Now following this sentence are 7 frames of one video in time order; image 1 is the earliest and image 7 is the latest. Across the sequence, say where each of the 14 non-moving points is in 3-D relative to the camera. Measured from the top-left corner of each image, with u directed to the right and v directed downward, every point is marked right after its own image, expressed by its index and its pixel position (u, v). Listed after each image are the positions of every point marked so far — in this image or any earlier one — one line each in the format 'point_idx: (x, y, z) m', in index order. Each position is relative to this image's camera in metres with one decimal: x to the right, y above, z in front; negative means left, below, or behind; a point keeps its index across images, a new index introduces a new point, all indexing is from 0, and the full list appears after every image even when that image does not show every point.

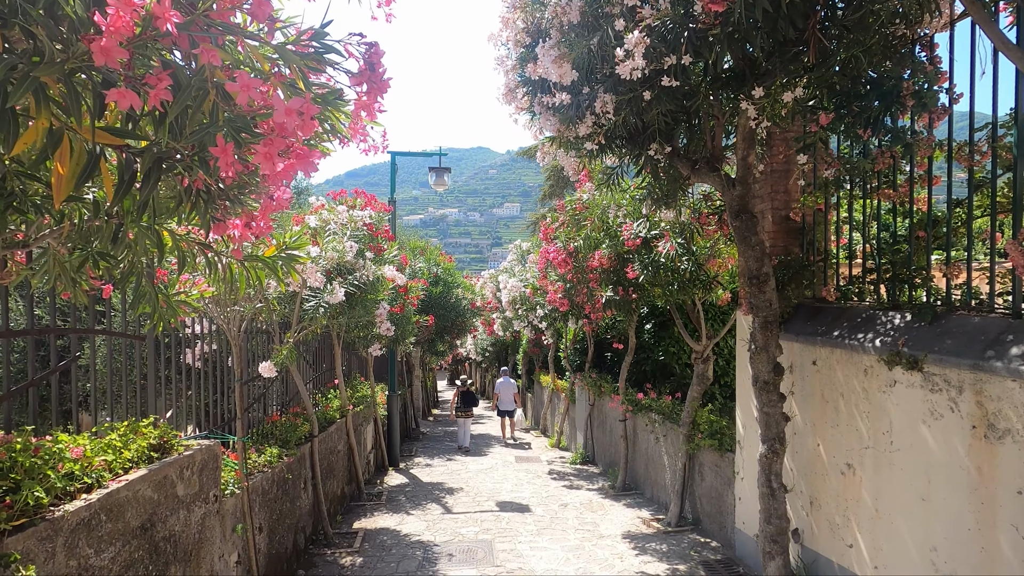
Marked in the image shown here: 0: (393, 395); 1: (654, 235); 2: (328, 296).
0: (-2.5, -2.2, +11.4) m
1: (+1.6, +0.6, +6.2) m
2: (-2.0, -0.1, +6.0) m
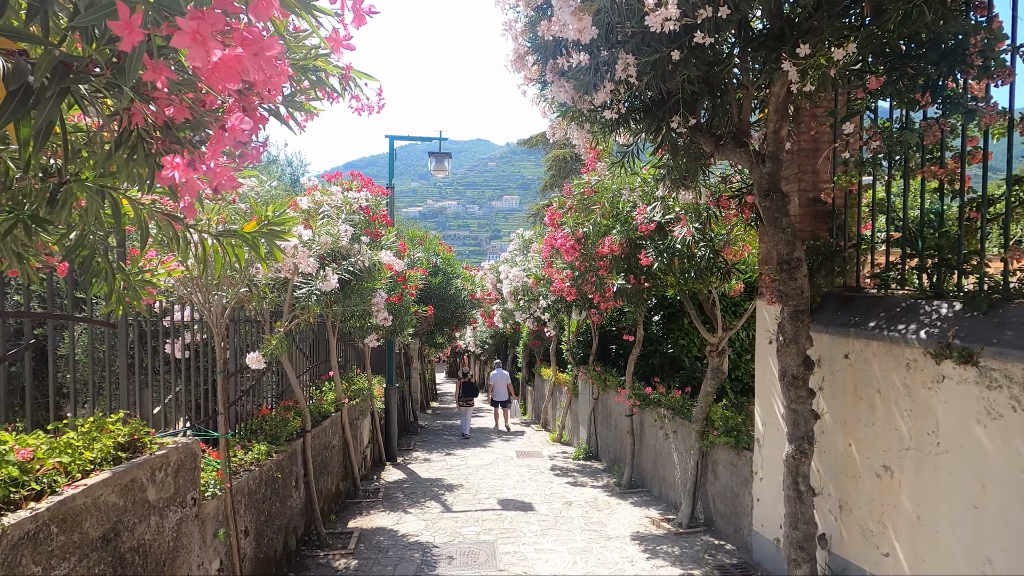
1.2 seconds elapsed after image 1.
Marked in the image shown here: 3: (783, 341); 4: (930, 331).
0: (-2.4, -2.0, +11.0) m
1: (+1.7, +0.7, +5.8) m
2: (-2.0, +0.1, +5.7) m
3: (+2.1, -0.4, +4.2) m
4: (+2.8, -0.3, +3.6) m
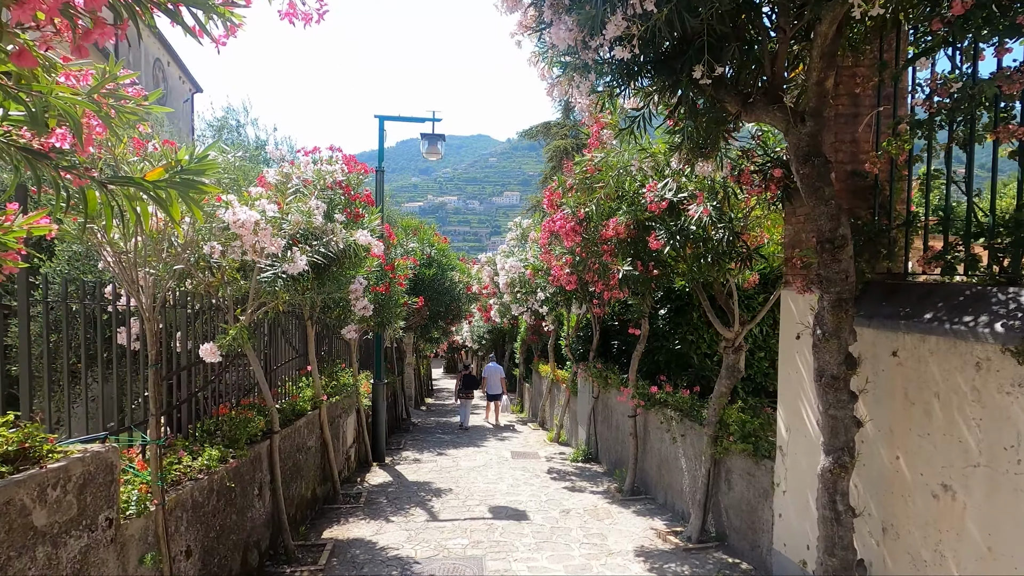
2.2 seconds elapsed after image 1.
0: (-2.5, -1.8, +10.4) m
1: (+1.6, +0.9, +5.1) m
2: (-2.1, +0.2, +5.0) m
3: (+2.0, -0.3, +3.6) m
4: (+2.7, -0.2, +2.9) m
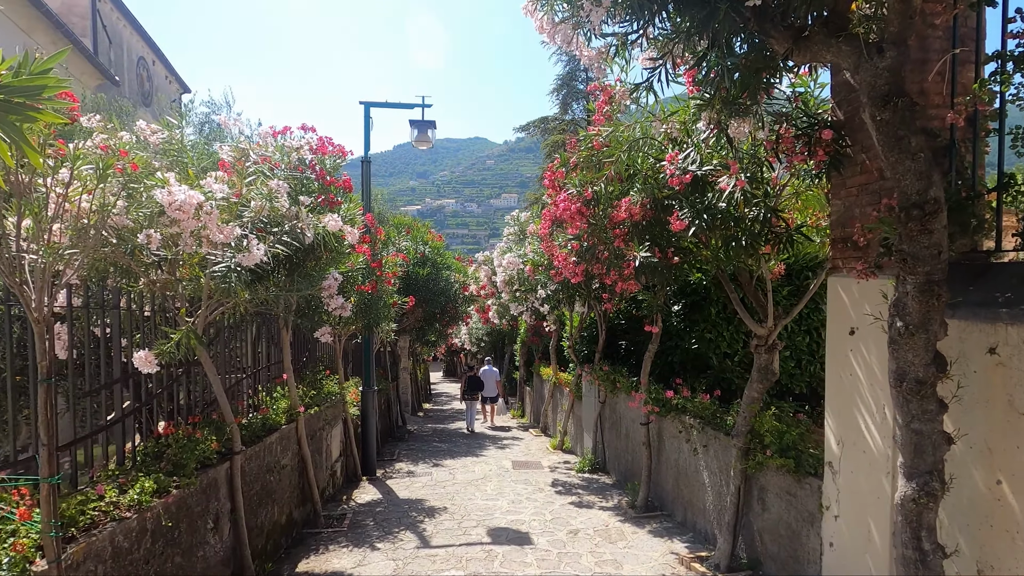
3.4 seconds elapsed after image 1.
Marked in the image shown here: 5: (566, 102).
0: (-2.5, -1.8, +9.6) m
1: (+1.6, +0.9, +4.4) m
2: (-2.1, +0.2, +4.2) m
3: (+2.0, -0.2, +2.8) m
4: (+2.7, -0.1, +2.2) m
5: (+1.9, +6.5, +19.3) m
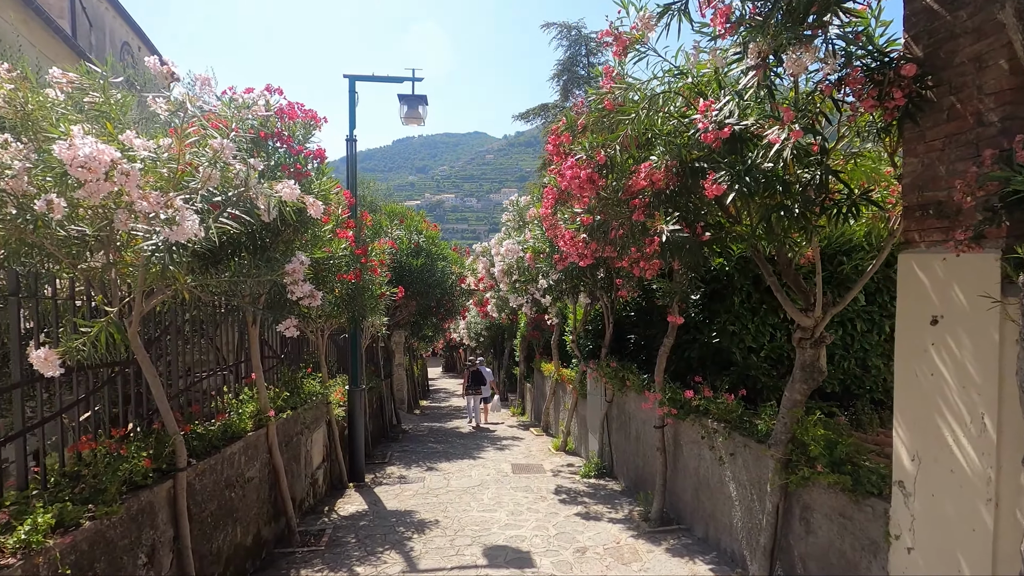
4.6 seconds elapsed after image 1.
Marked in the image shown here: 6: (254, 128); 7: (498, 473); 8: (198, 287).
0: (-2.5, -1.6, +8.8) m
1: (+1.5, +1.1, +3.5) m
2: (-2.1, +0.4, +3.4) m
3: (+2.0, -0.1, +2.0) m
4: (+2.7, 0.0, +1.4) m
5: (+1.9, +6.8, +18.5) m
6: (-2.3, +1.4, +4.8) m
7: (-0.2, -3.2, +9.4) m
8: (-2.4, 0.0, +4.2) m
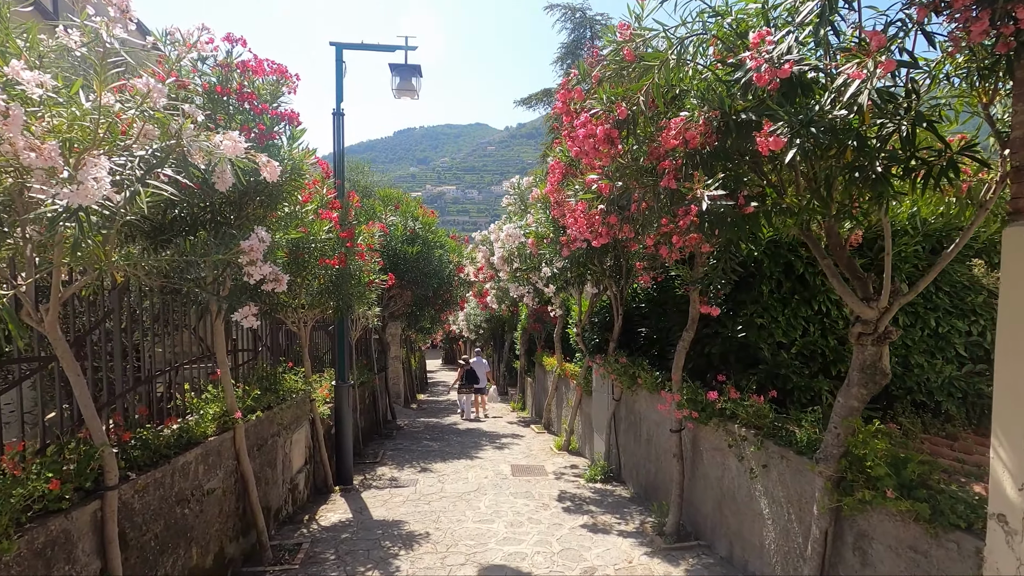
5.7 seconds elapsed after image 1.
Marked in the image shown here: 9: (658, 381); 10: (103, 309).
0: (-2.5, -1.4, +8.1) m
1: (+1.6, +1.2, +2.8) m
2: (-2.1, +0.5, +2.7) m
3: (+2.0, 0.0, +1.3) m
4: (+2.7, +0.1, +0.7) m
5: (+1.9, +7.1, +17.7) m
6: (-2.2, +1.5, +4.0) m
7: (-0.3, -3.0, +8.7) m
8: (-2.4, +0.1, +3.5) m
9: (+1.7, -1.1, +6.5) m
10: (-2.8, -0.2, +3.9) m
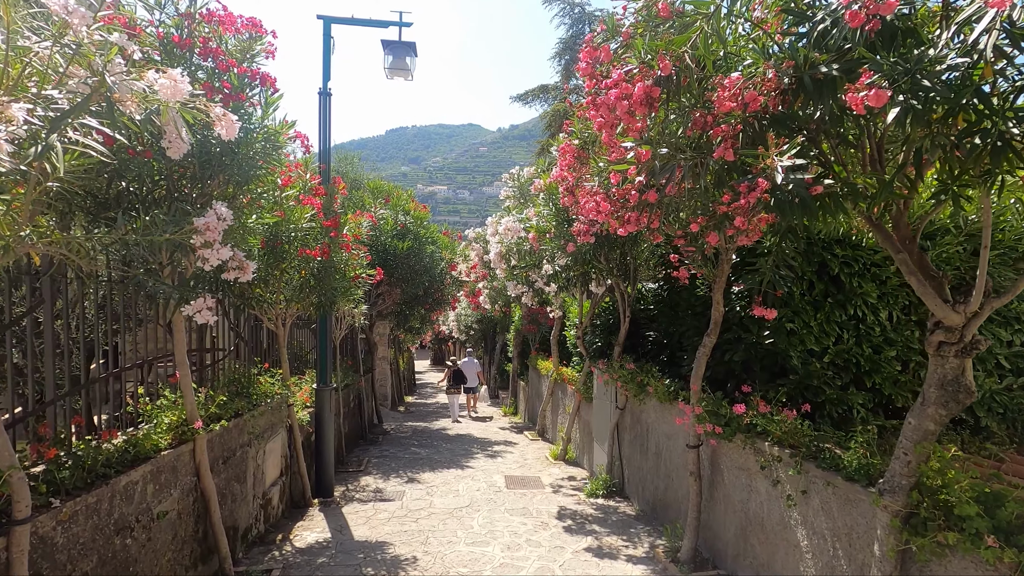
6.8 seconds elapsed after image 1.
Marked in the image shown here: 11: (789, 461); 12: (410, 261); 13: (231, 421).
0: (-2.6, -1.4, +7.4) m
1: (+1.7, +1.2, +2.2) m
2: (-2.0, +0.5, +2.1) m
3: (+2.1, 0.0, +0.7) m
4: (+2.8, +0.1, +0.1) m
5: (+1.9, +7.1, +17.1) m
6: (-2.2, +1.6, +3.4) m
7: (-0.3, -3.0, +8.1) m
8: (-2.3, +0.2, +2.8) m
9: (+1.7, -1.1, +5.9) m
10: (-2.7, -0.1, +3.3) m
11: (+2.1, -1.3, +4.1) m
12: (-2.5, +0.7, +13.4) m
13: (-2.6, -1.2, +5.2) m
